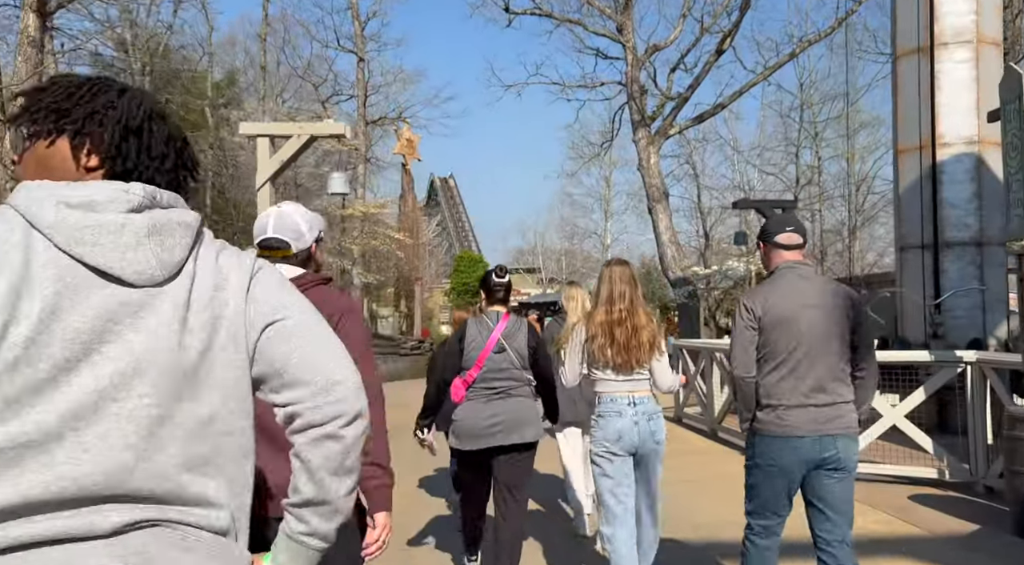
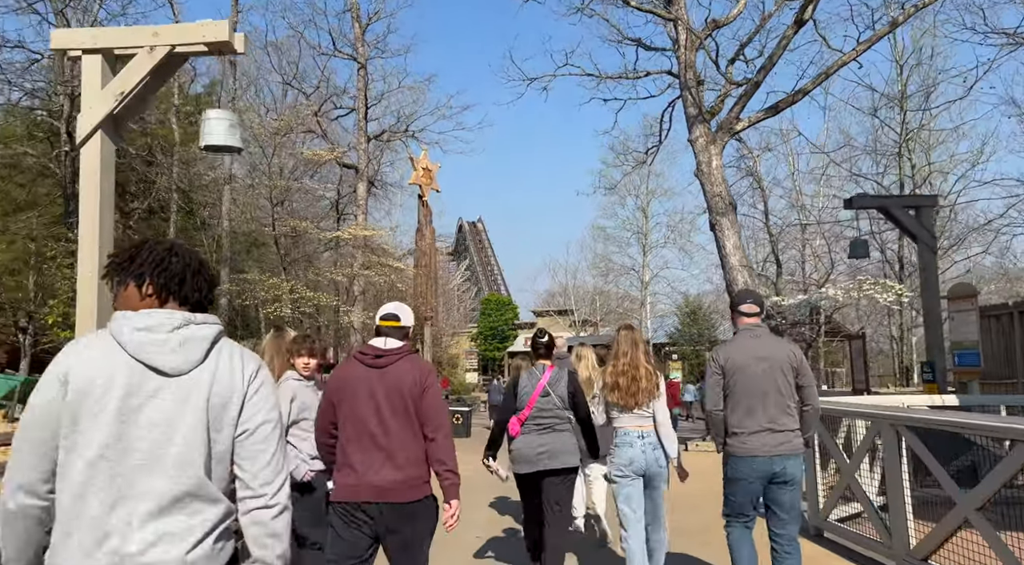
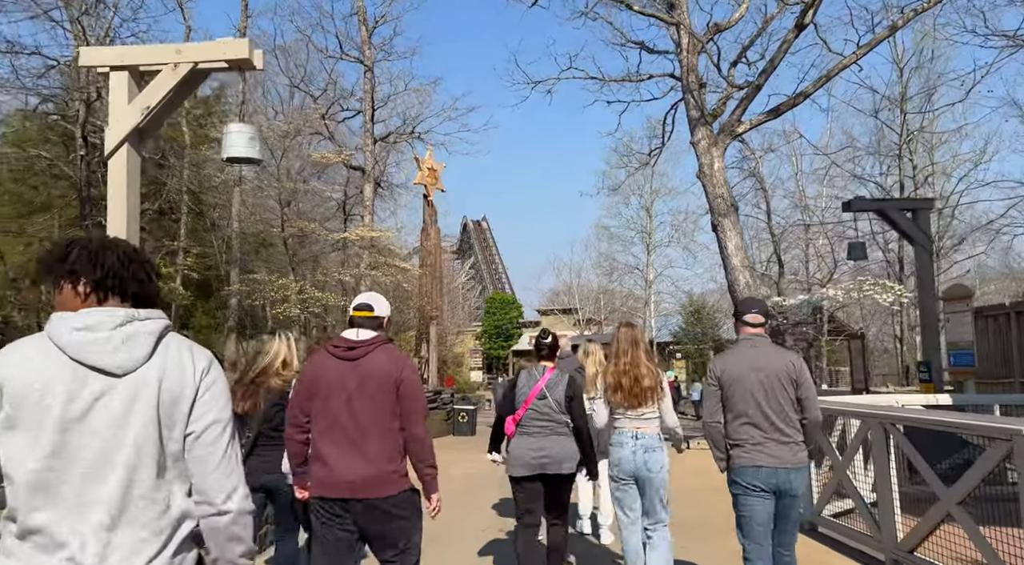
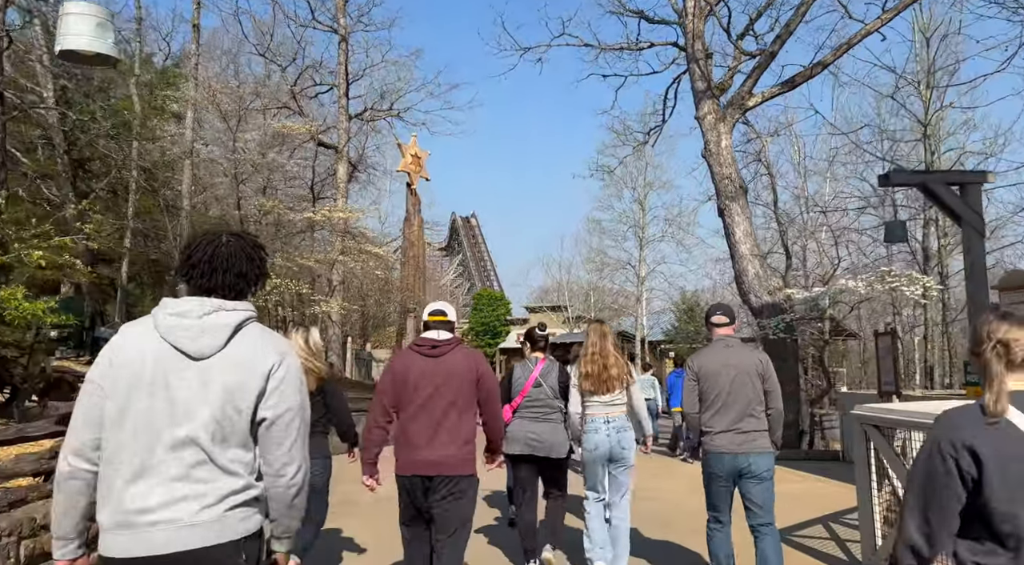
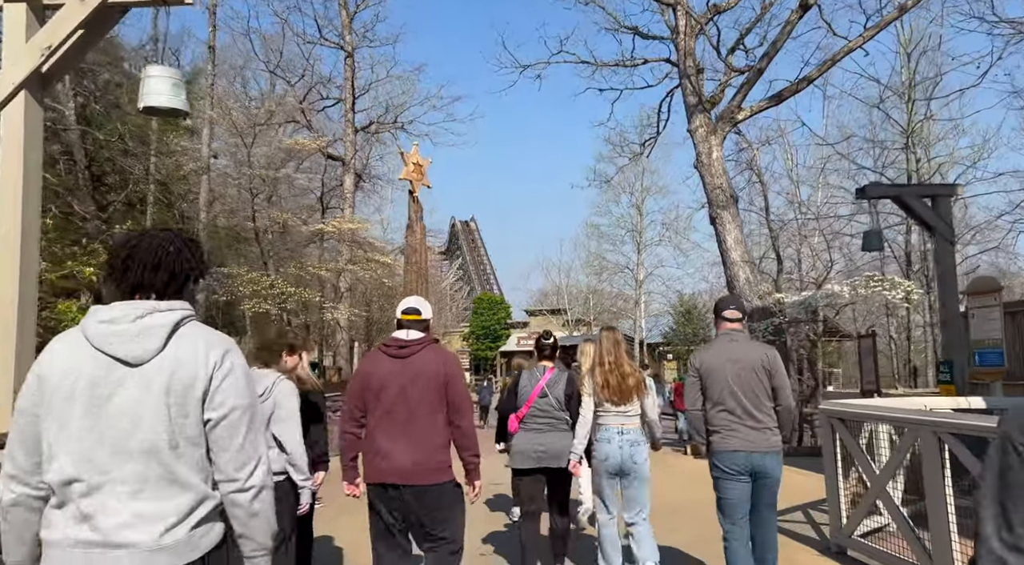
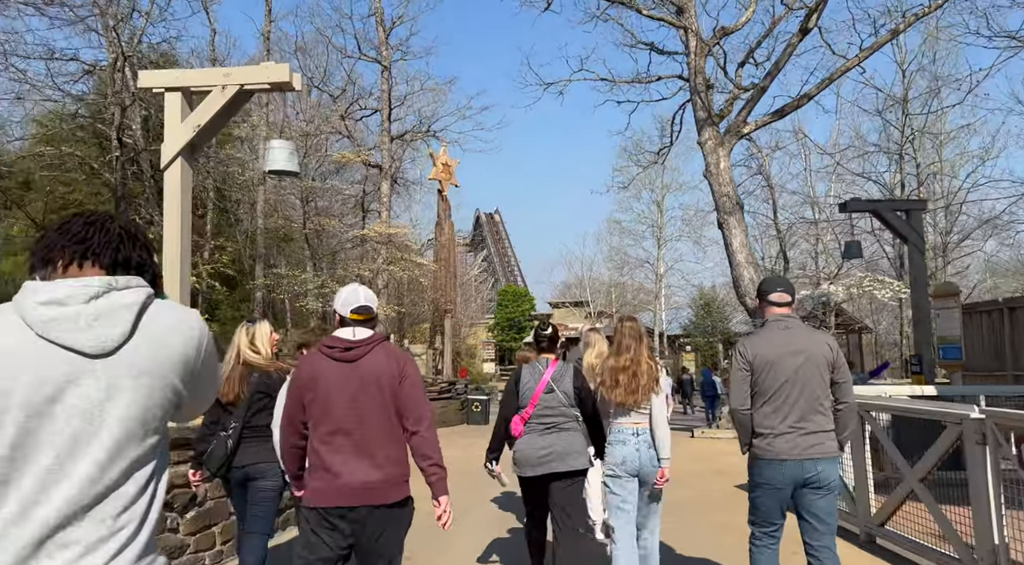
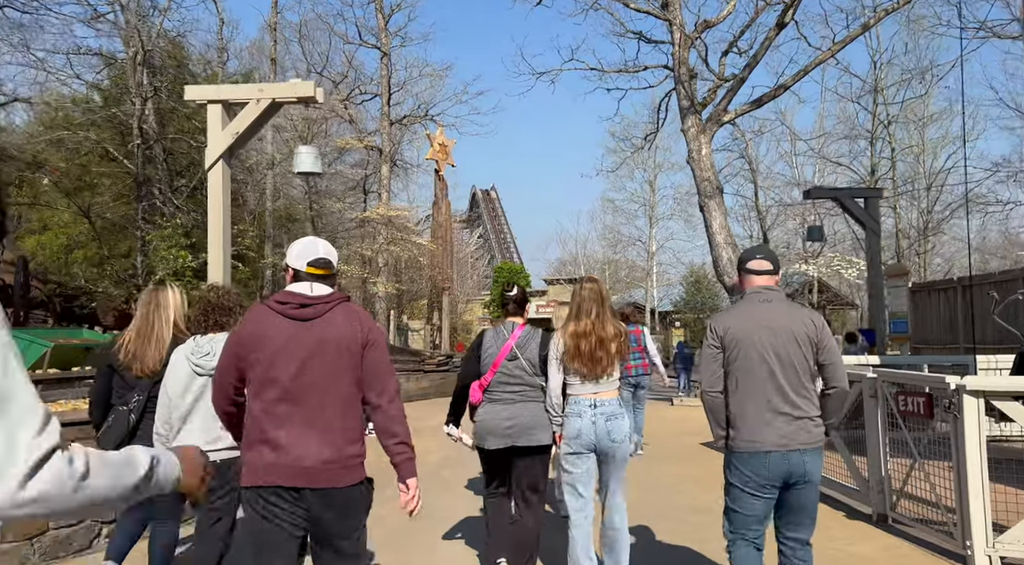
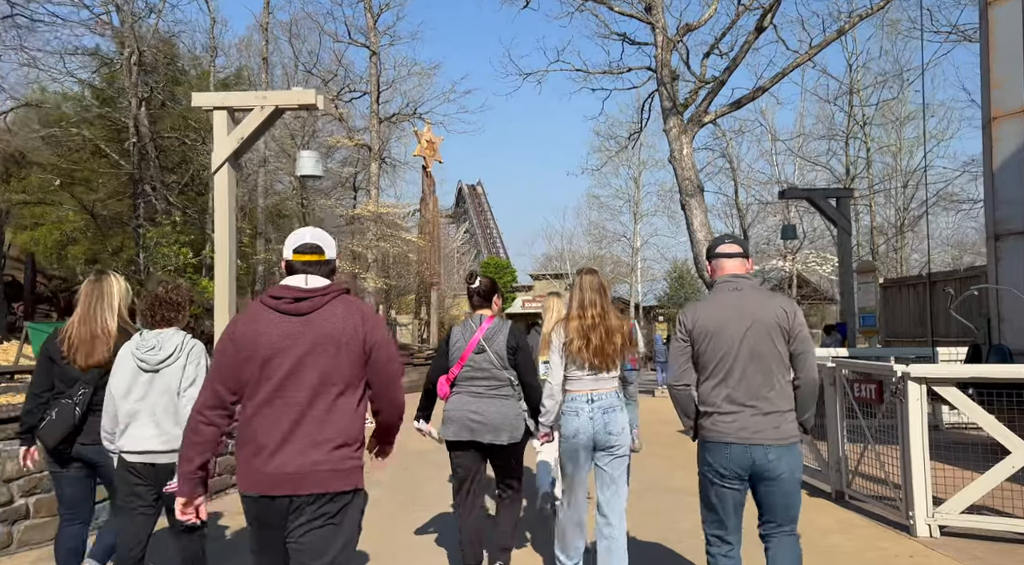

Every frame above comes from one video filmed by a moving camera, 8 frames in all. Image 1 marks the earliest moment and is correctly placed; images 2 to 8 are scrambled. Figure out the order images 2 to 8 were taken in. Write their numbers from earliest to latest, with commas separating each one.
8, 7, 6, 3, 2, 5, 4
